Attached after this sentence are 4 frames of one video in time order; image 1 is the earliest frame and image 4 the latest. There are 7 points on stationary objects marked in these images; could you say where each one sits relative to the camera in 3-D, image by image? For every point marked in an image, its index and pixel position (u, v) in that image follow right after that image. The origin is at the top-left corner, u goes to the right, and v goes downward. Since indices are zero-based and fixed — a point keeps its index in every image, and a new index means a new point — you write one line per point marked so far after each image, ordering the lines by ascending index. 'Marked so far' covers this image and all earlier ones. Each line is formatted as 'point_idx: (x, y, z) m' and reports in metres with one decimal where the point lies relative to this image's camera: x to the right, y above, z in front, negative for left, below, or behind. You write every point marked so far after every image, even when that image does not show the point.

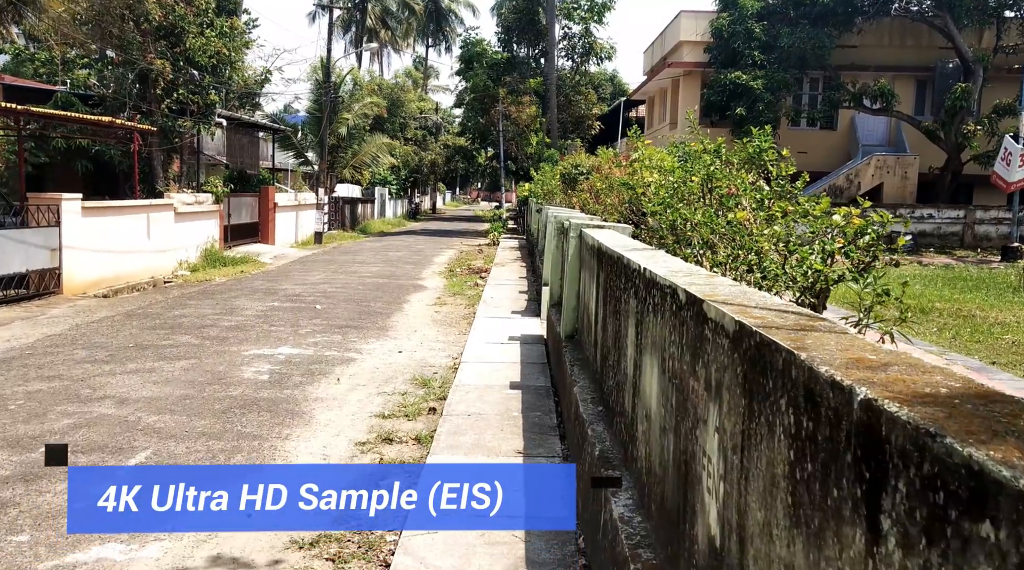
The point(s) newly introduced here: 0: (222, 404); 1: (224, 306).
0: (-2.0, -0.8, +6.9) m
1: (-3.6, -0.3, +12.2) m
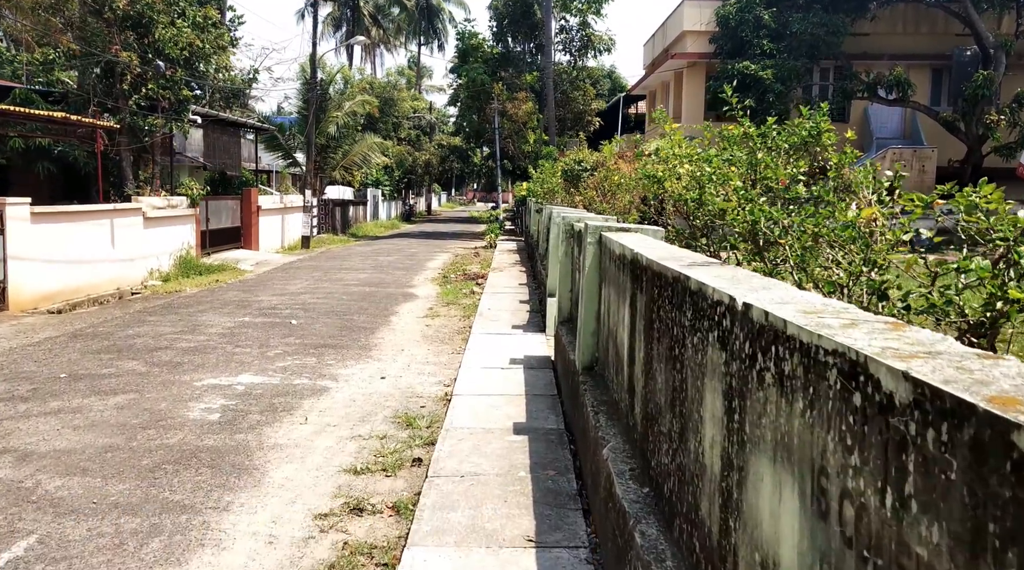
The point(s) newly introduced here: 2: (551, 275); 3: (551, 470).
0: (-2.0, -1.0, +5.5) m
1: (-3.6, -0.4, +10.8) m
2: (+0.4, +0.1, +9.8) m
3: (+0.2, -0.9, +4.9) m
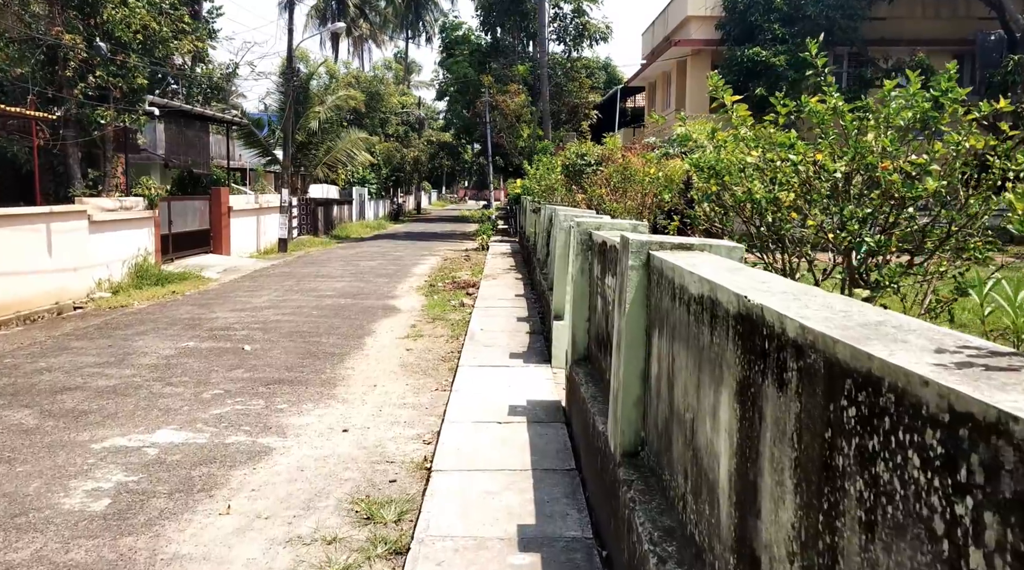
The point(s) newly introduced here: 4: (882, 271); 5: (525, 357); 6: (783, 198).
0: (-2.0, -1.1, +3.7) m
1: (-3.6, -0.6, +9.0) m
2: (+0.4, -0.1, +7.9) m
3: (+0.2, -1.1, +3.1) m
4: (+1.7, +0.1, +4.5) m
5: (+0.1, -0.6, +8.1) m
6: (+1.3, +0.4, +4.8) m
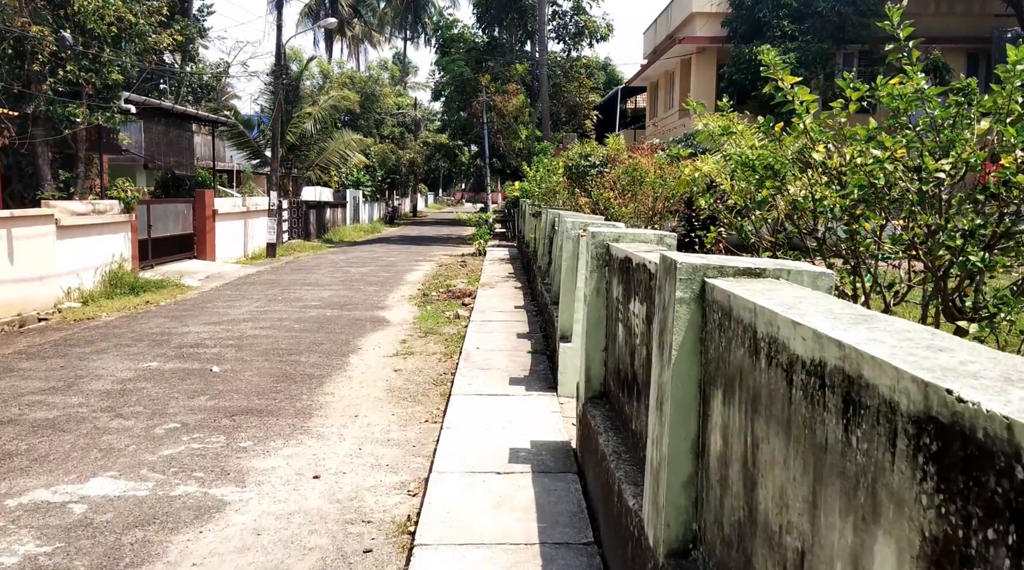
0: (-2.0, -1.2, +2.7) m
1: (-3.6, -0.7, +8.0) m
2: (+0.4, -0.2, +7.0) m
3: (+0.2, -1.2, +2.1) m
4: (+1.7, 0.0, +3.5) m
5: (+0.1, -0.7, +7.2) m
6: (+1.3, +0.3, +3.8) m
